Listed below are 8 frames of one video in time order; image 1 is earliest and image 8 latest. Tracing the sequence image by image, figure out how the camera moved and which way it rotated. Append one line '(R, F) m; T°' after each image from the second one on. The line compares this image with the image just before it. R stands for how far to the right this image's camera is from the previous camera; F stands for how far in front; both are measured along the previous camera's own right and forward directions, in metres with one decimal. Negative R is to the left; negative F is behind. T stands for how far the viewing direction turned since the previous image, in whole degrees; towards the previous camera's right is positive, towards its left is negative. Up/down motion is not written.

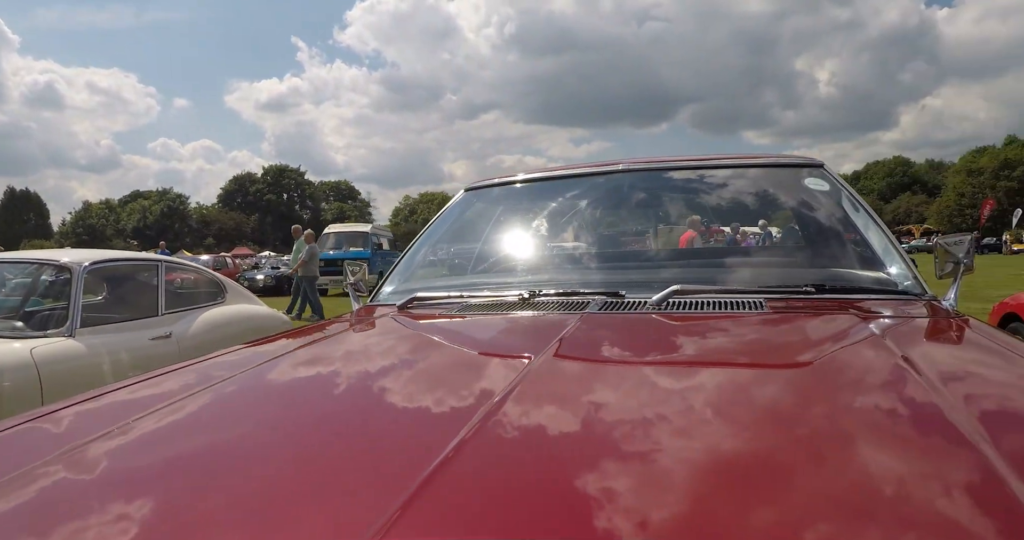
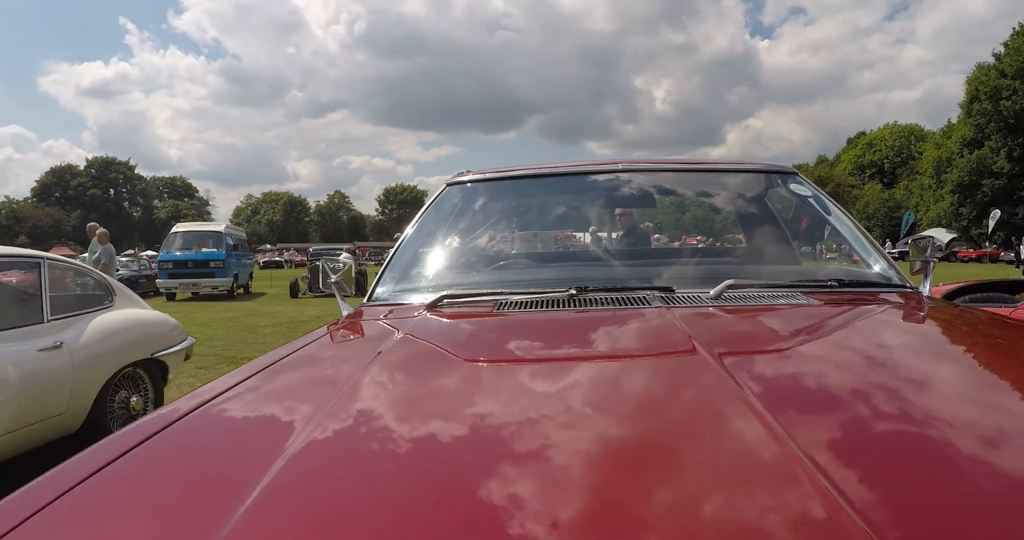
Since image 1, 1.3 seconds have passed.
(-0.2, 0.0) m; +15°
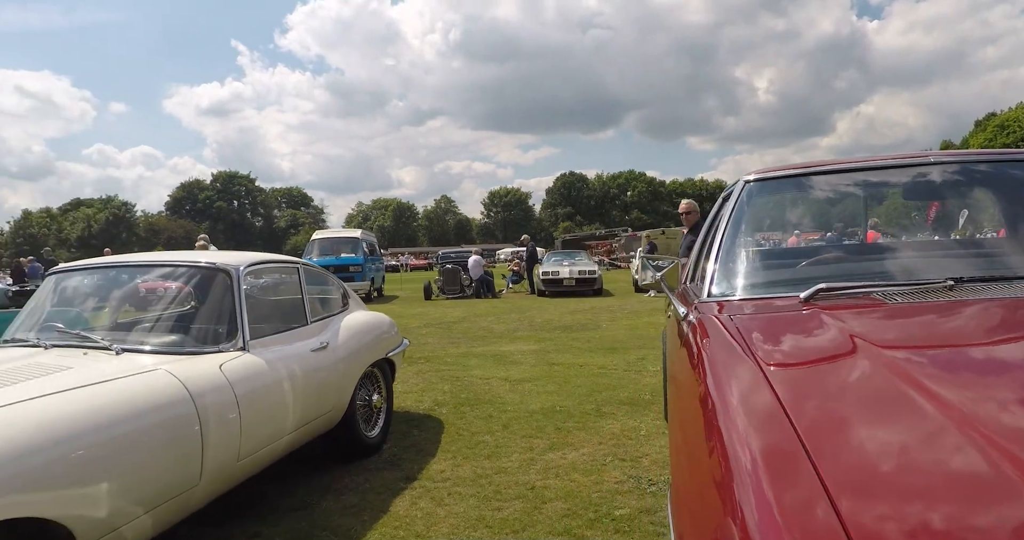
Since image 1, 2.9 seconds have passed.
(-0.5, +0.1) m; -5°
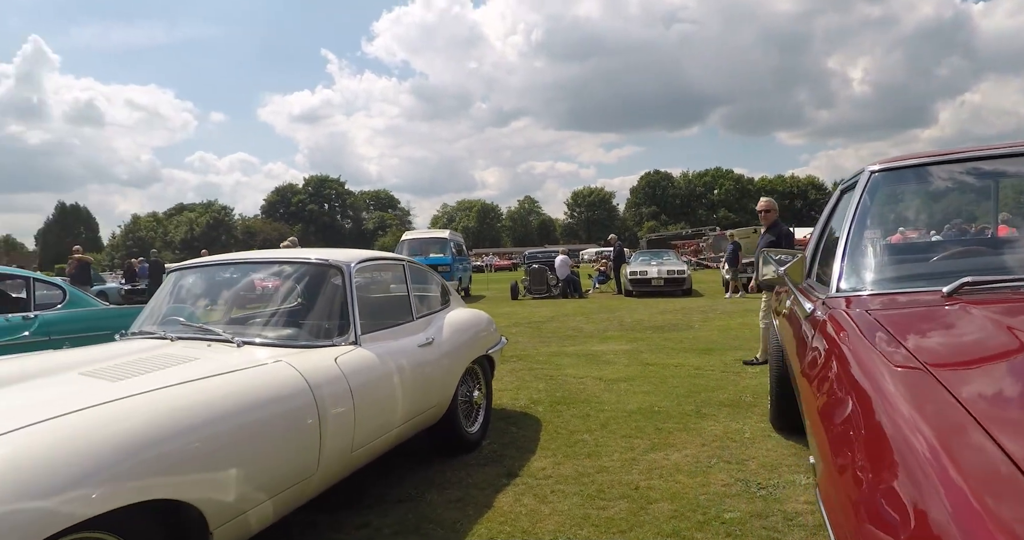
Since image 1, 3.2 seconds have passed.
(-0.2, 0.0) m; -6°
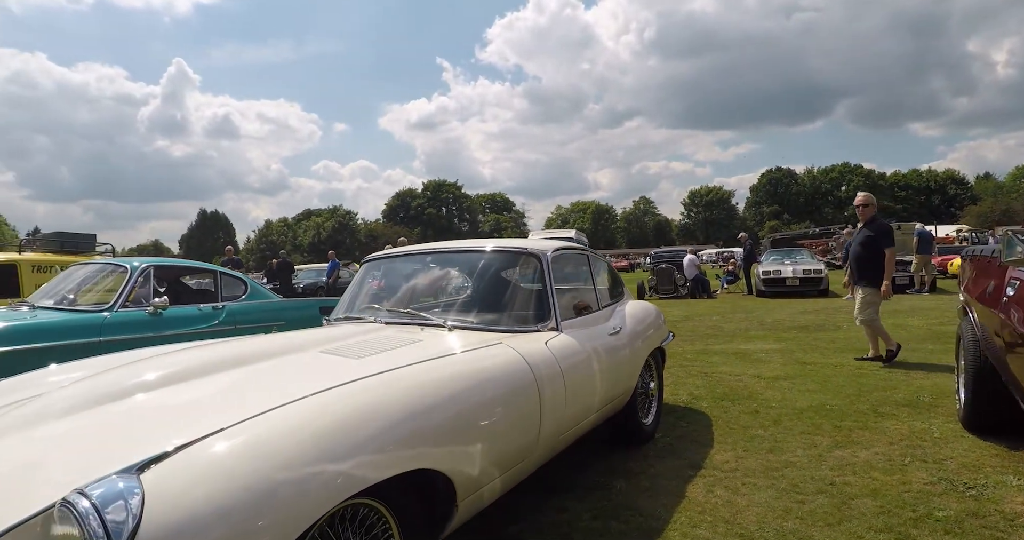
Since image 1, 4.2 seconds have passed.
(-0.5, 0.0) m; -6°
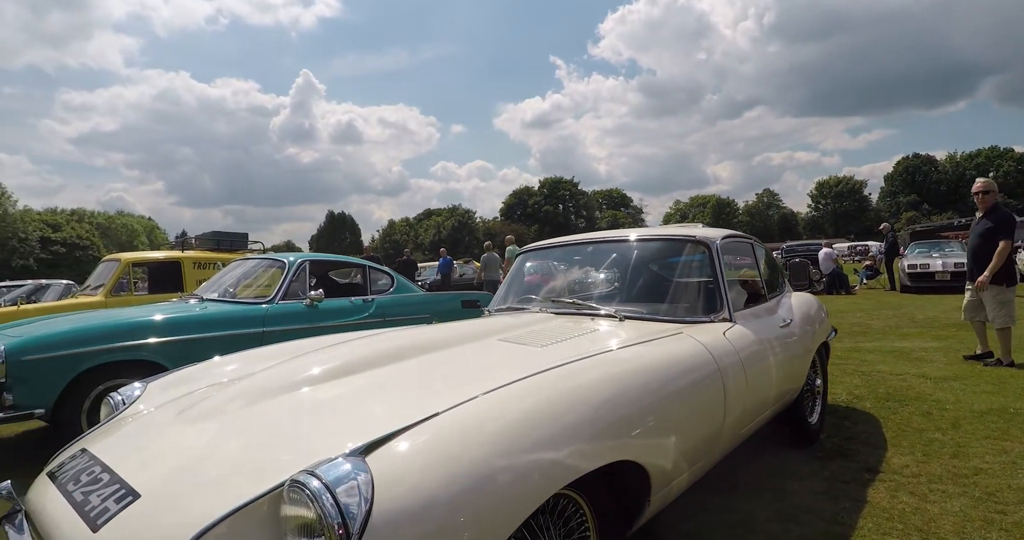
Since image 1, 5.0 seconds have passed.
(-0.5, 0.0) m; -6°
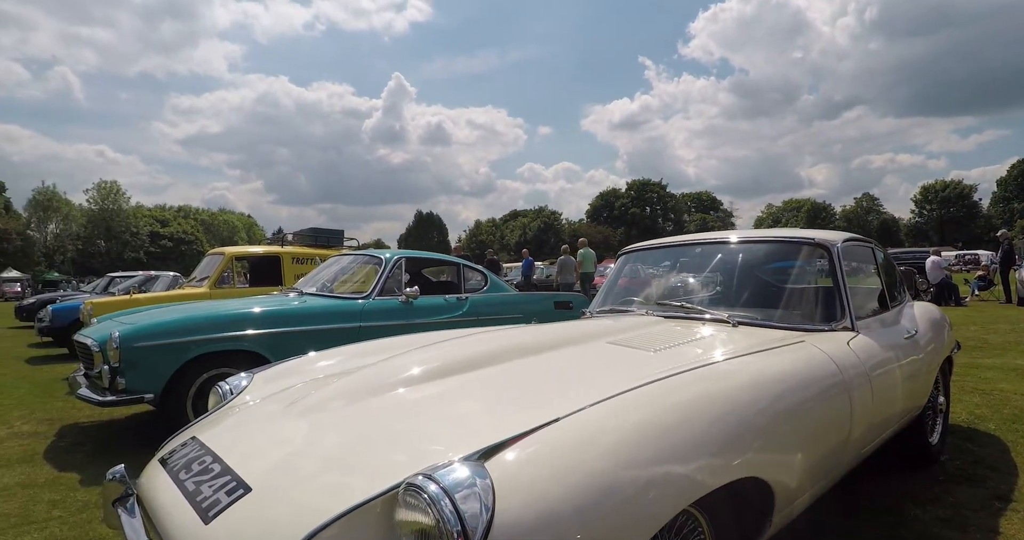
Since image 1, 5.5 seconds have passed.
(-0.4, -0.1) m; -5°
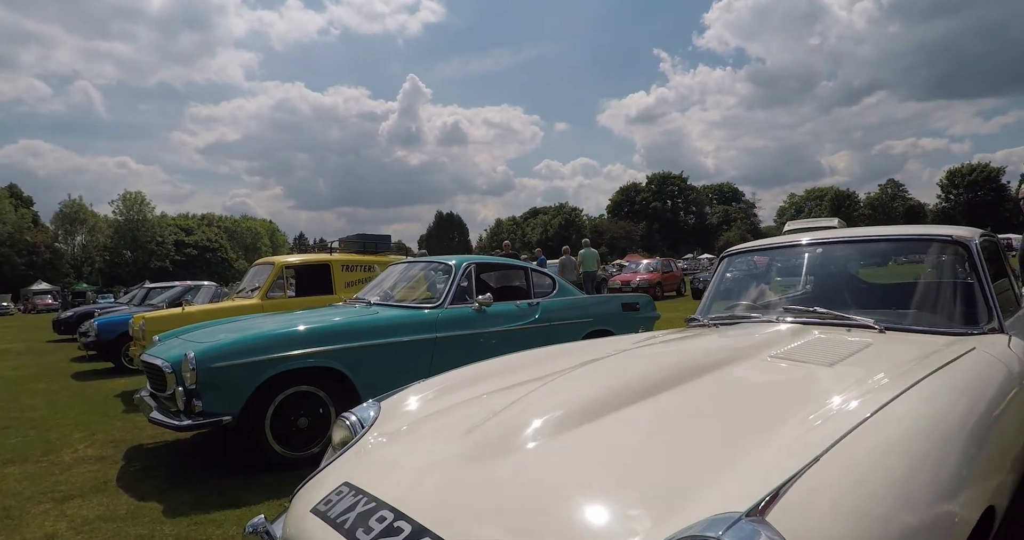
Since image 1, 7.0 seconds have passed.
(-0.1, 0.0) m; -1°
